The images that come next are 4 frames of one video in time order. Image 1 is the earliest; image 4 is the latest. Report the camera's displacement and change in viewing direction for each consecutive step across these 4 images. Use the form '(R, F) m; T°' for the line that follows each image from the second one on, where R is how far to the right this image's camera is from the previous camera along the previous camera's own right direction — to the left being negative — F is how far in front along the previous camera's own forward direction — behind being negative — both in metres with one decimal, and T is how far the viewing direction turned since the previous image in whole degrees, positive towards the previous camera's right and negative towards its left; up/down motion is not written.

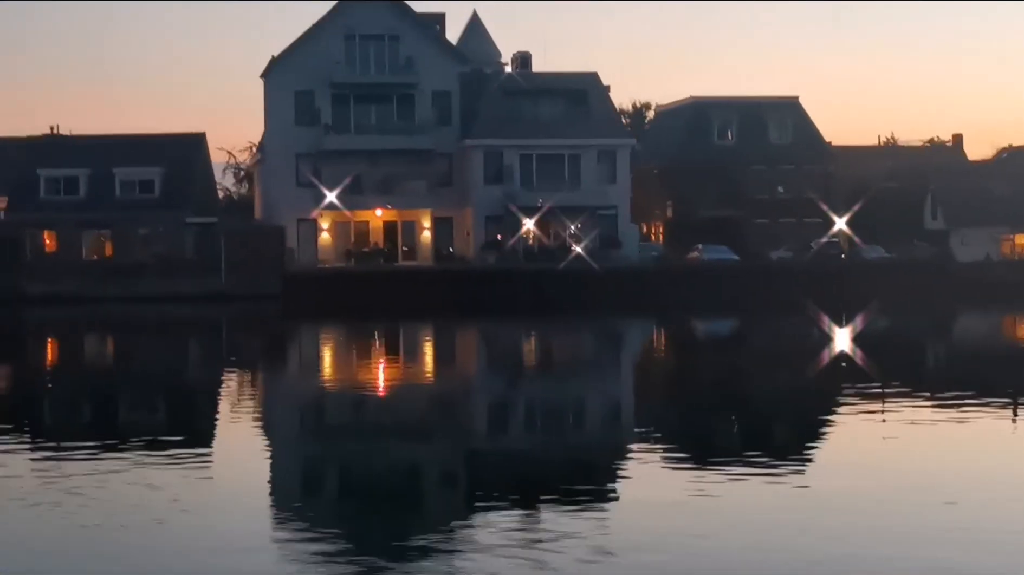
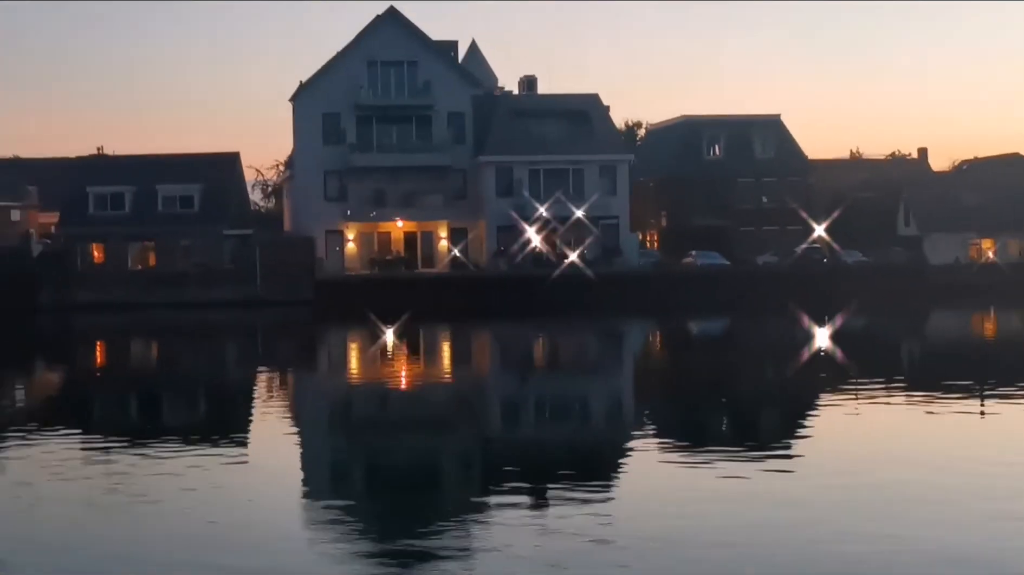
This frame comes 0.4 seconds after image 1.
(+0.3, -1.7) m; -1°
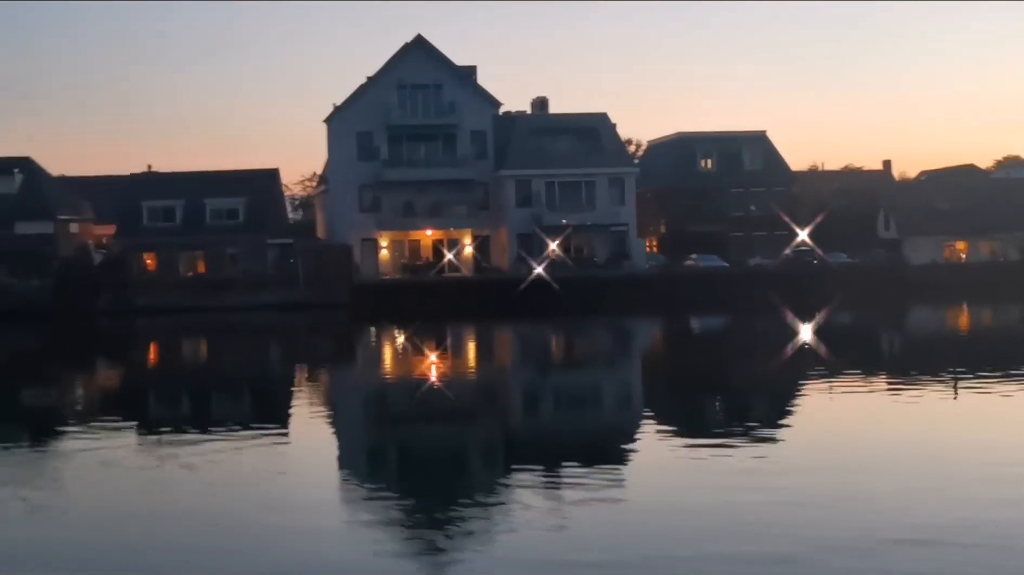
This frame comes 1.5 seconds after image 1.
(+0.2, -2.1) m; -1°
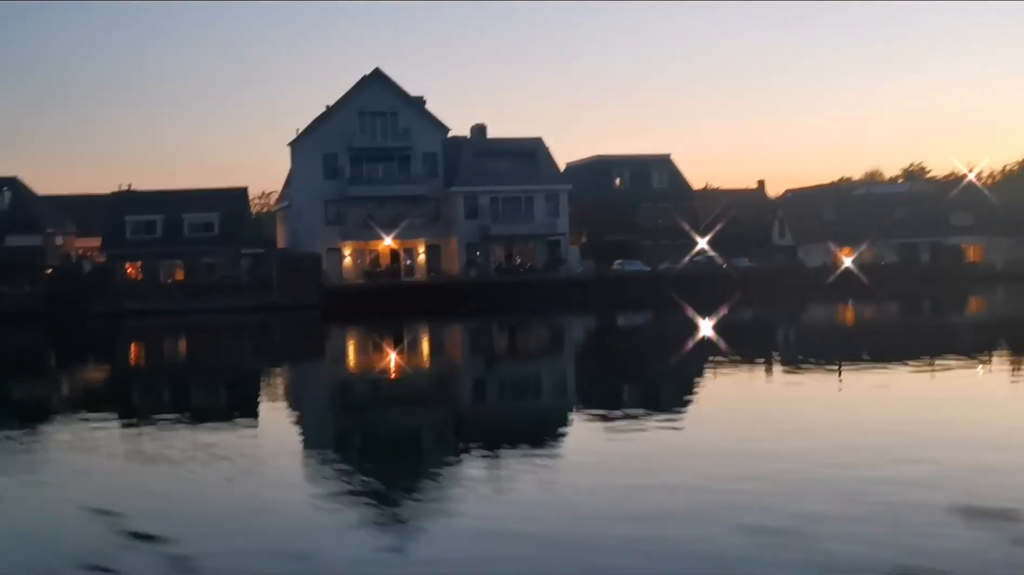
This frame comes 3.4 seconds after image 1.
(+0.4, -3.2) m; +1°
